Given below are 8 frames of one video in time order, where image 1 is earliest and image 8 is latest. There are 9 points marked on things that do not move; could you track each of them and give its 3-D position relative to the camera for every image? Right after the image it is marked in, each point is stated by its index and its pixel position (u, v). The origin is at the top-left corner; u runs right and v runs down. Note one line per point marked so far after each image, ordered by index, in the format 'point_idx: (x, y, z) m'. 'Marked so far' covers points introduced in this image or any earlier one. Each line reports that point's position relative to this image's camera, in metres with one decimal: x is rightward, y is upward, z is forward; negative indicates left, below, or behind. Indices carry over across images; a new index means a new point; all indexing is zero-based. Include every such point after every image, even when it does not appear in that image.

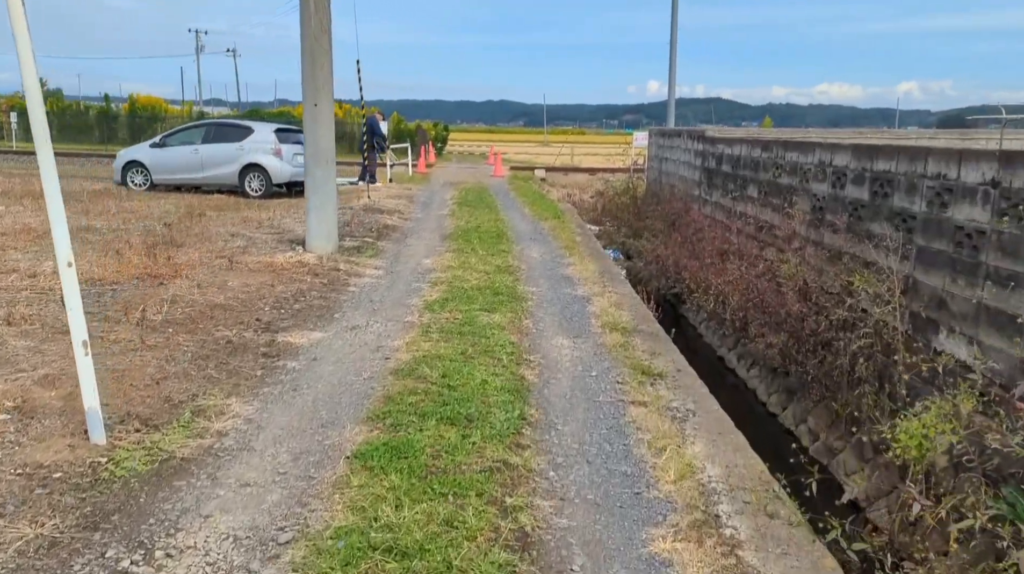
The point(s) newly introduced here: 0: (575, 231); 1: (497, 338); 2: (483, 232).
0: (+1.0, +0.9, +15.1) m
1: (-0.1, -0.4, +6.8) m
2: (-0.4, +0.8, +13.7) m
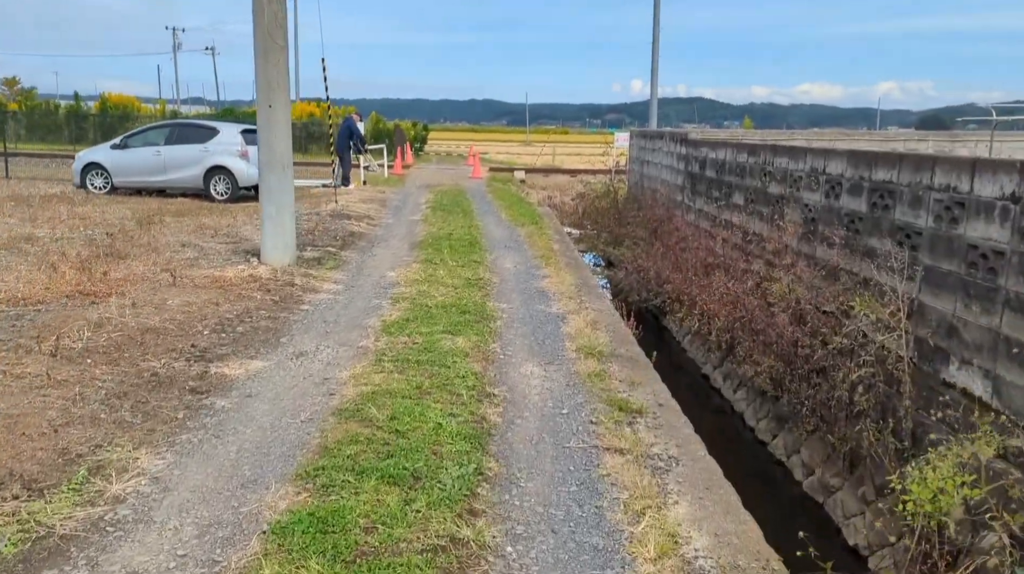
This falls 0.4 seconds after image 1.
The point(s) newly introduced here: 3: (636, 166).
0: (+0.6, +0.8, +14.4) m
1: (-0.4, -0.5, +6.1) m
2: (-0.8, +0.6, +13.0) m
3: (+2.4, +2.3, +18.3) m
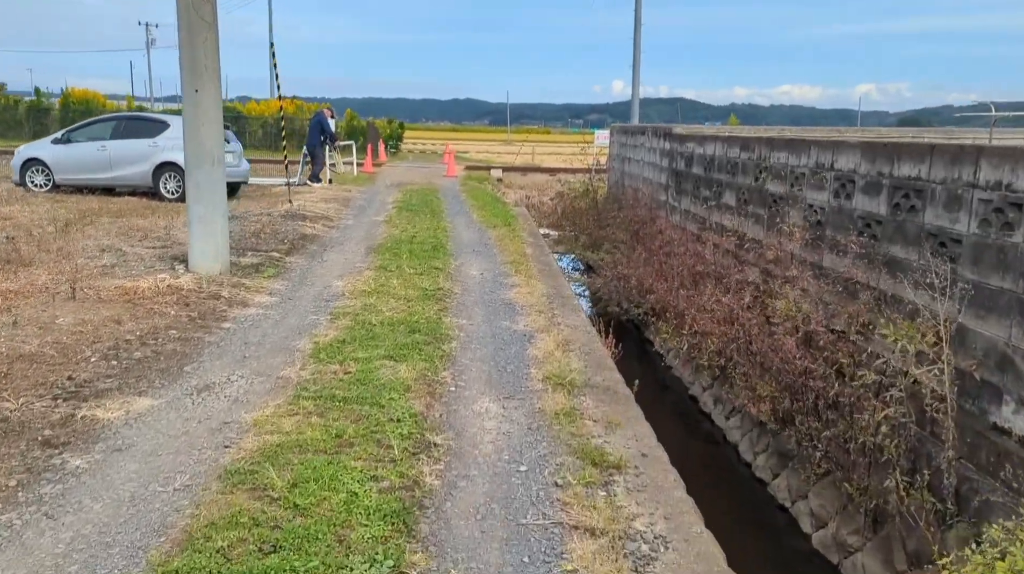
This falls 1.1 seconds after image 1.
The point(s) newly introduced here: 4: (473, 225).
0: (+0.2, +0.7, +13.3) m
1: (-0.6, -0.6, +4.9) m
2: (-1.2, +0.5, +11.8) m
3: (+1.9, +2.2, +17.1) m
4: (-0.6, +1.0, +14.8) m
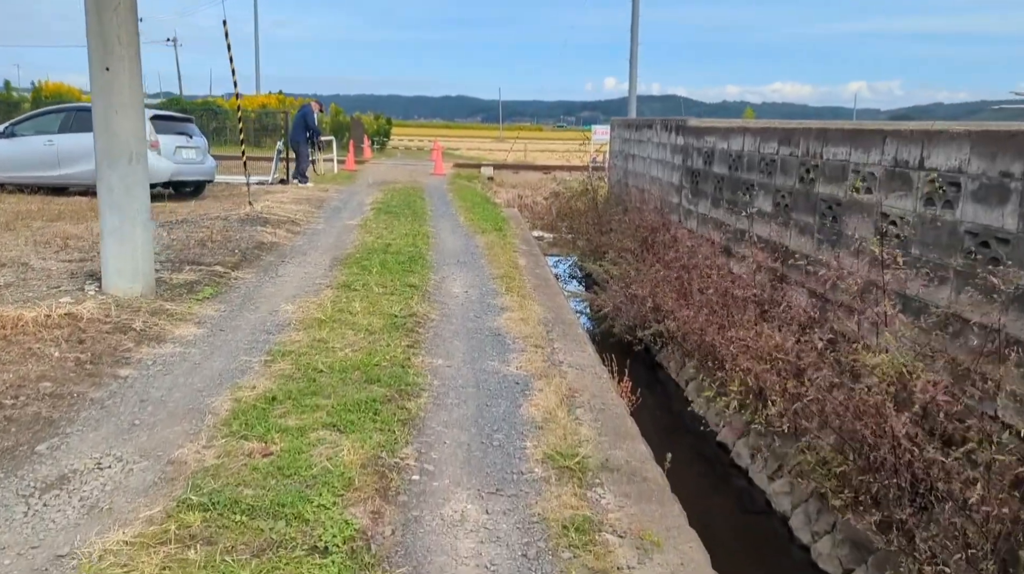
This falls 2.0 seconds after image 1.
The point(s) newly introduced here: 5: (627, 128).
0: (+0.1, +0.5, +11.7) m
1: (-0.7, -0.8, +3.3) m
2: (-1.3, +0.4, +10.2) m
3: (+1.7, +2.1, +15.5) m
4: (-0.7, +0.8, +13.2) m
5: (+1.8, +2.5, +15.1) m
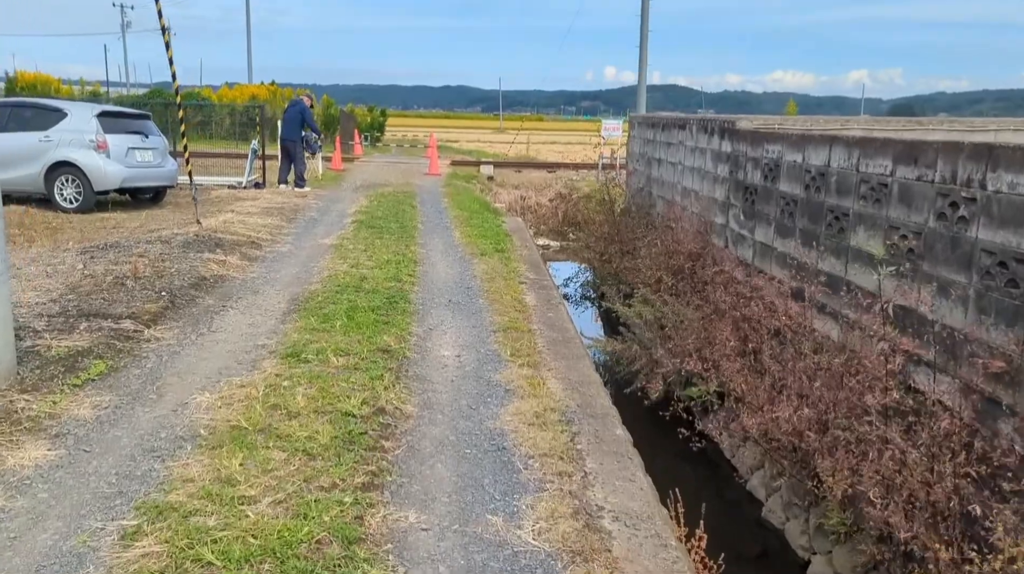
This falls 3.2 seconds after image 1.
0: (+0.1, +0.1, +9.5) m
1: (-0.6, -1.3, +1.2) m
2: (-1.2, 0.0, +8.1) m
3: (+1.8, +1.7, +13.4) m
4: (-0.7, +0.4, +11.1) m
5: (+1.9, +2.2, +12.9) m
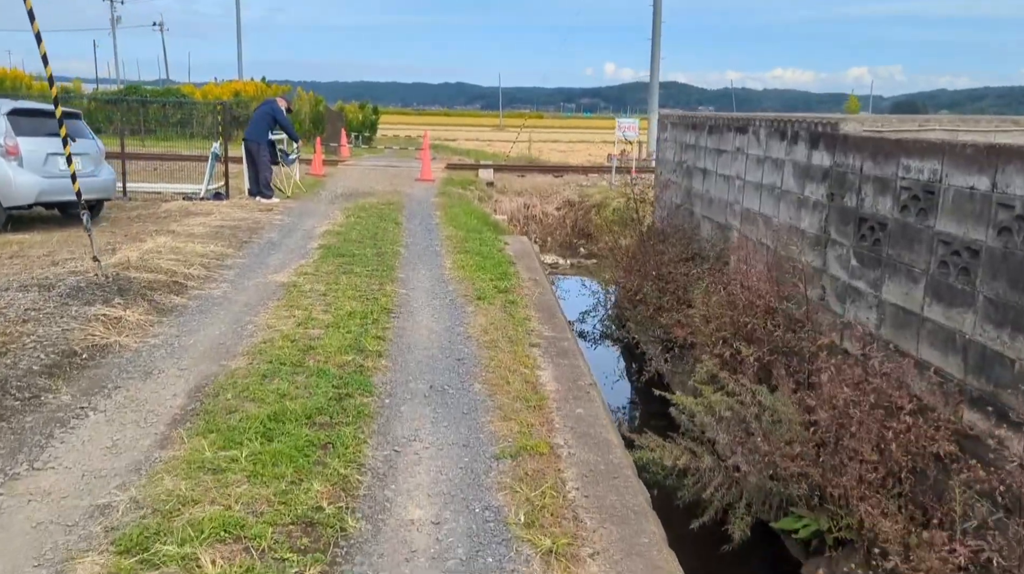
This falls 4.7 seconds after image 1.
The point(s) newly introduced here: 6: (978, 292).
0: (+0.2, -0.4, +6.9) m
1: (-0.5, -1.8, -1.4) m
2: (-1.2, -0.5, +5.5) m
3: (+1.9, +1.3, +10.8) m
4: (-0.6, 0.0, +8.5) m
5: (+1.9, +1.7, +10.3) m
6: (+2.1, 0.0, +4.3) m
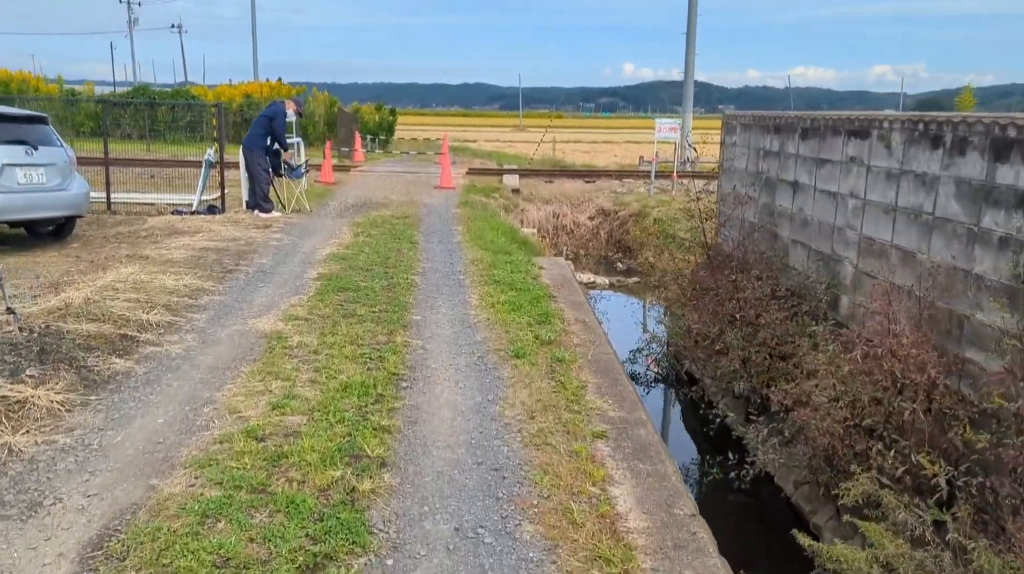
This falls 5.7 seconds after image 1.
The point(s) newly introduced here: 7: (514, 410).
0: (+0.5, -0.7, +5.0) m
1: (-0.4, -2.1, -3.3) m
2: (-0.9, -0.9, +3.6) m
3: (+2.2, +0.9, +8.9) m
4: (-0.3, -0.4, +6.6) m
5: (+2.3, +1.4, +8.4) m
6: (+2.4, -0.4, +2.3) m
7: (0.0, -0.7, +5.1) m
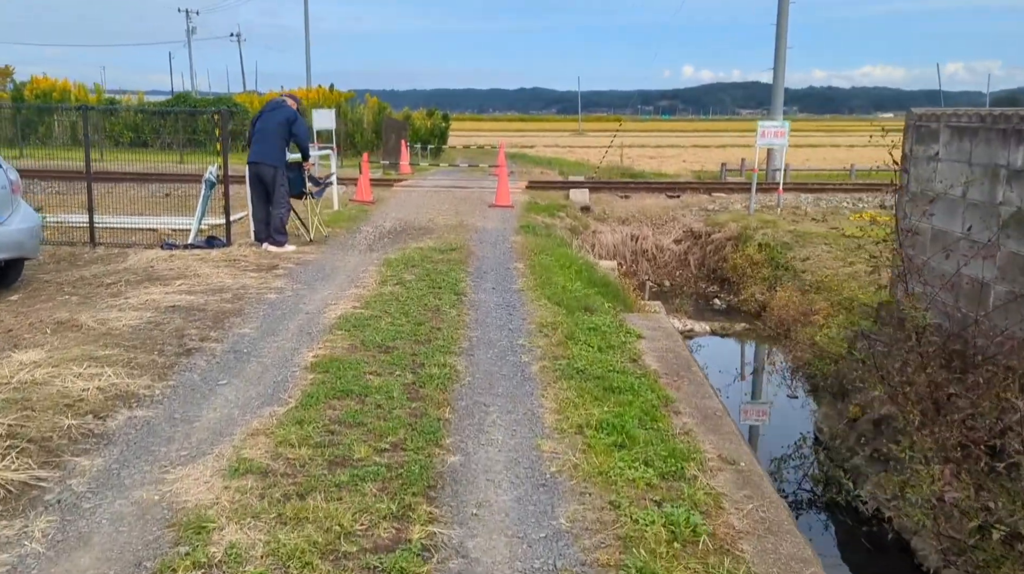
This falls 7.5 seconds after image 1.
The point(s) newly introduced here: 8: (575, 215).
0: (+0.8, -1.3, +1.9) m
1: (-0.6, -2.6, -6.3) m
2: (-0.7, -1.4, +0.6) m
3: (+2.8, +0.3, +5.7) m
4: (+0.1, -1.0, +3.5) m
5: (+2.8, +0.8, +5.2) m
6: (+2.5, -0.9, -0.9) m
7: (+0.4, -1.2, +2.0) m
8: (+1.1, +1.2, +15.8) m
